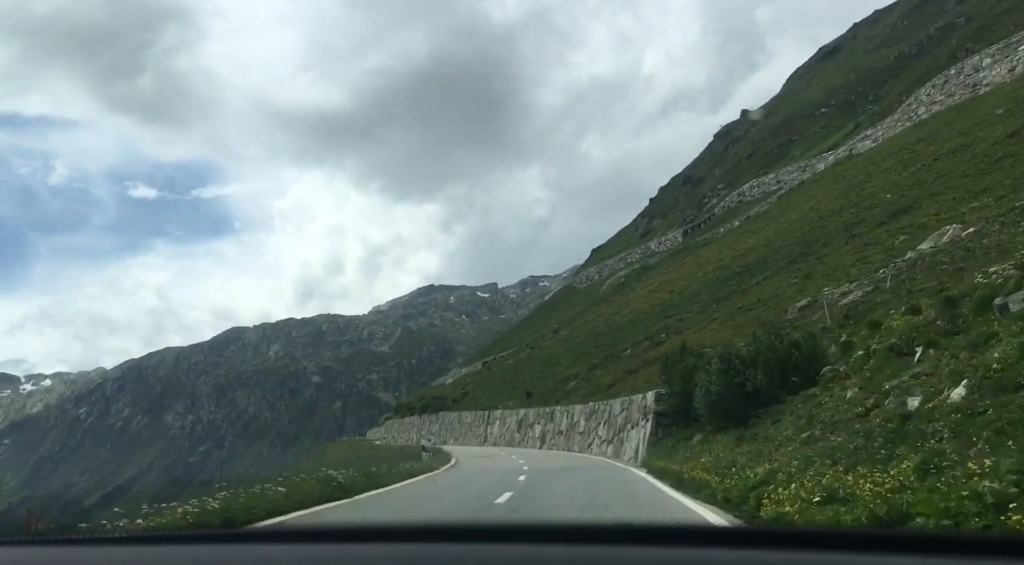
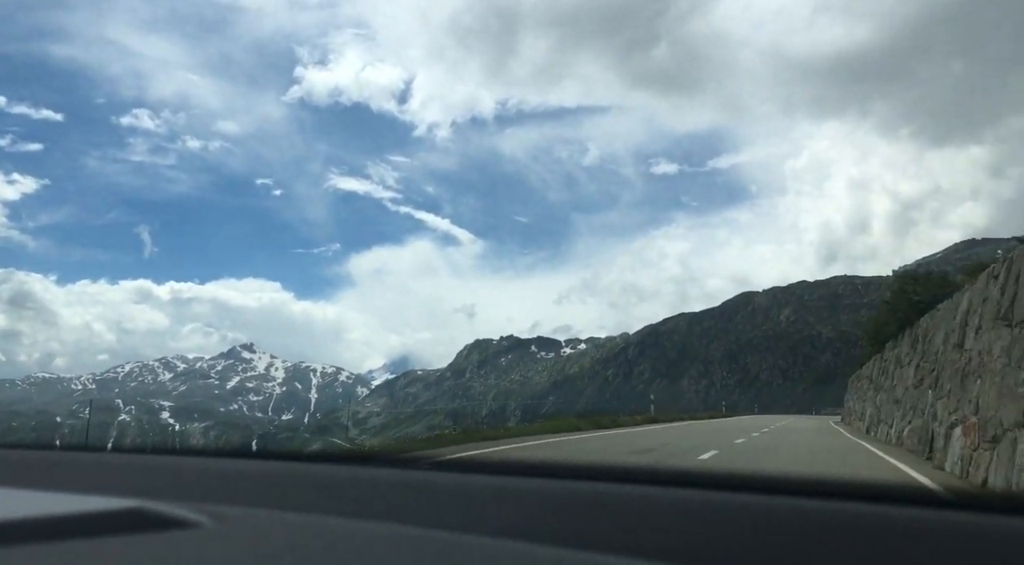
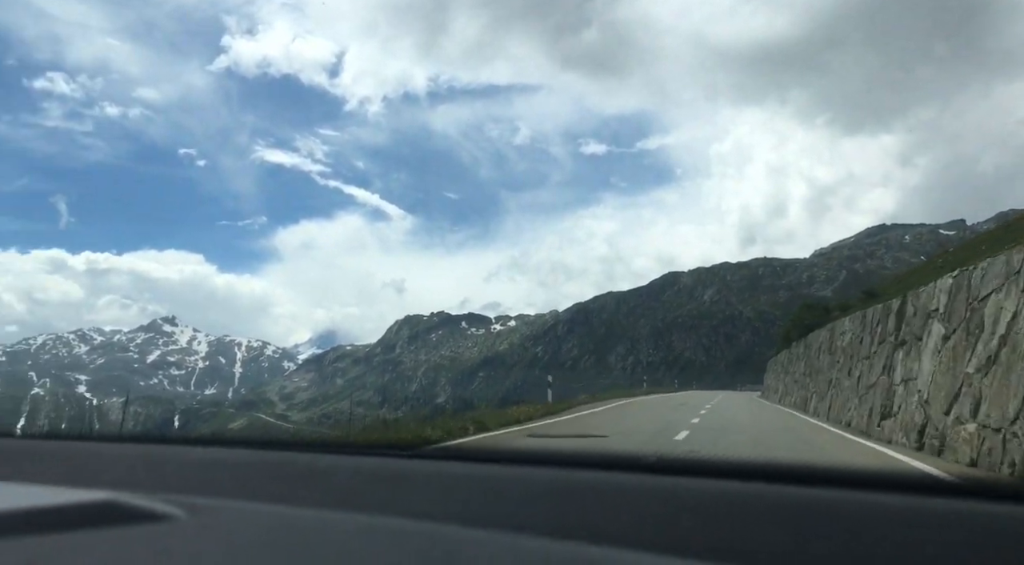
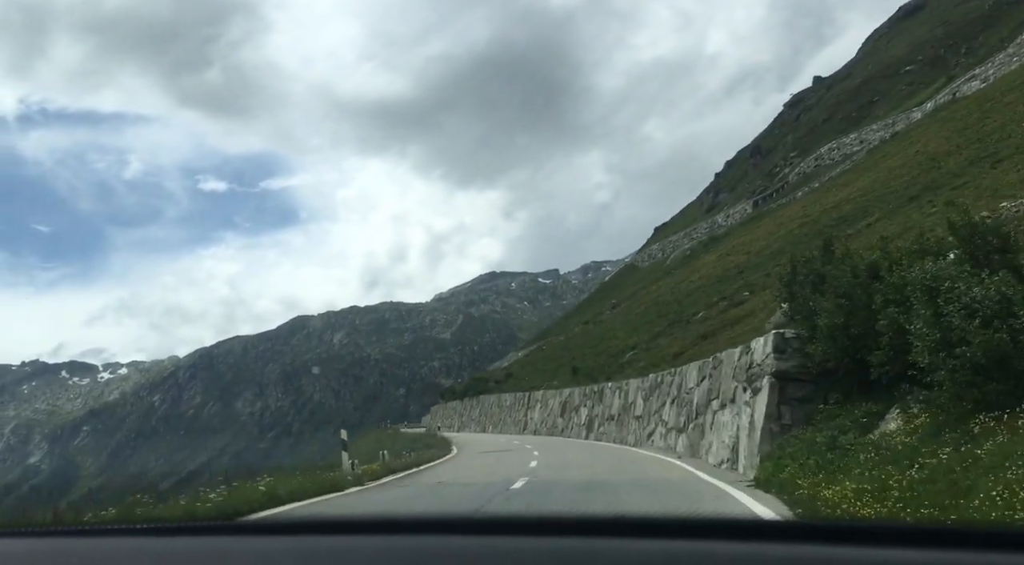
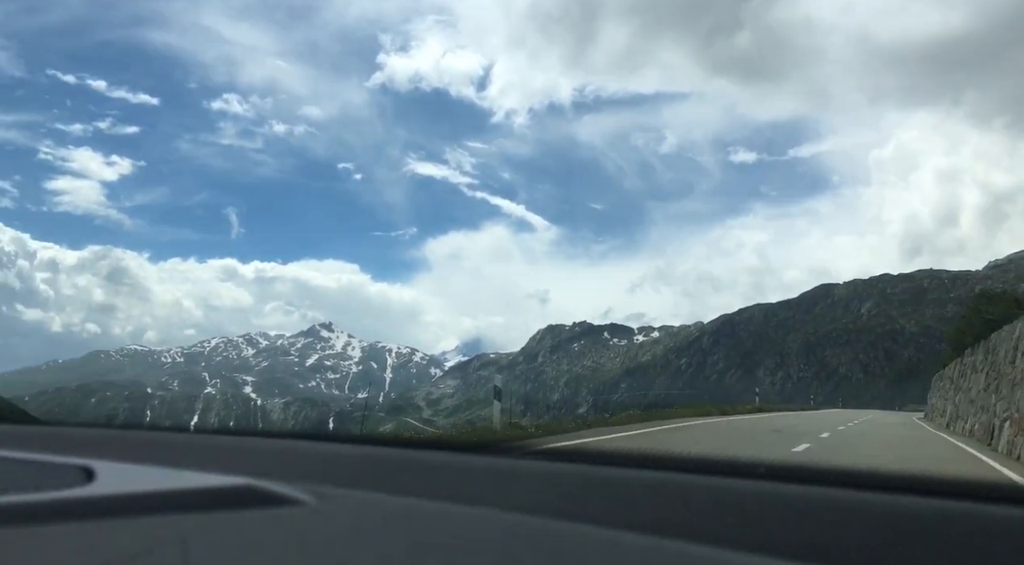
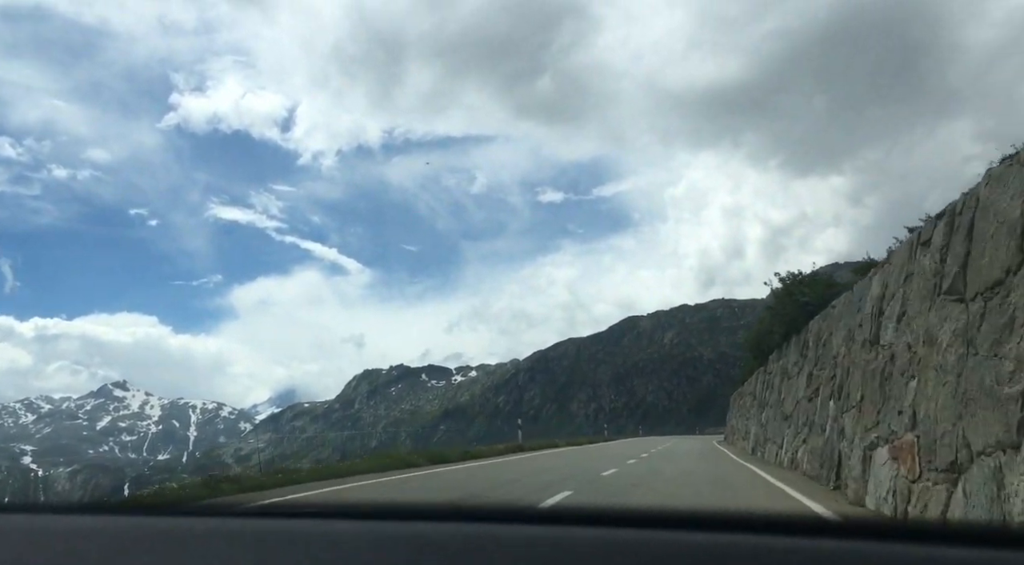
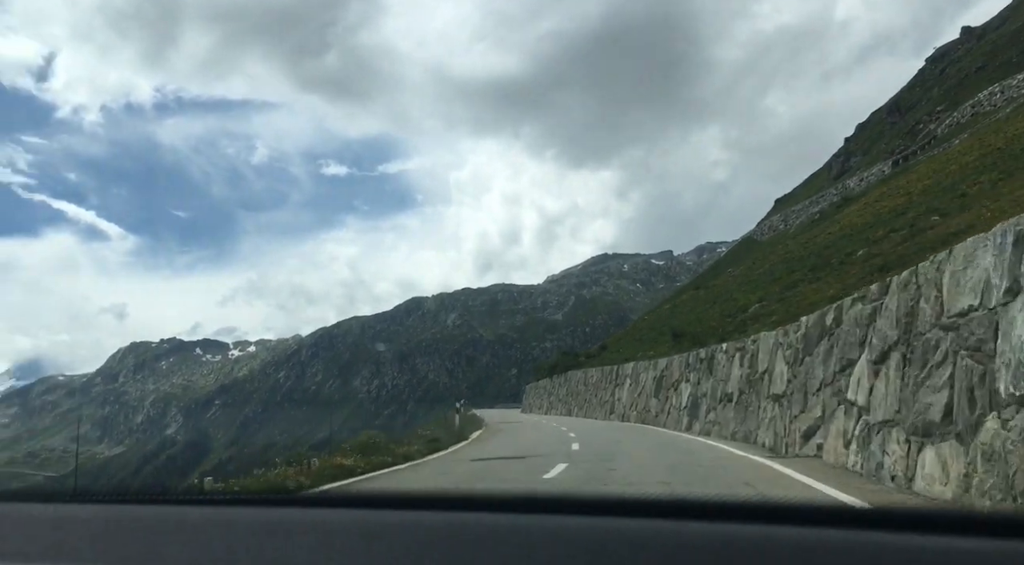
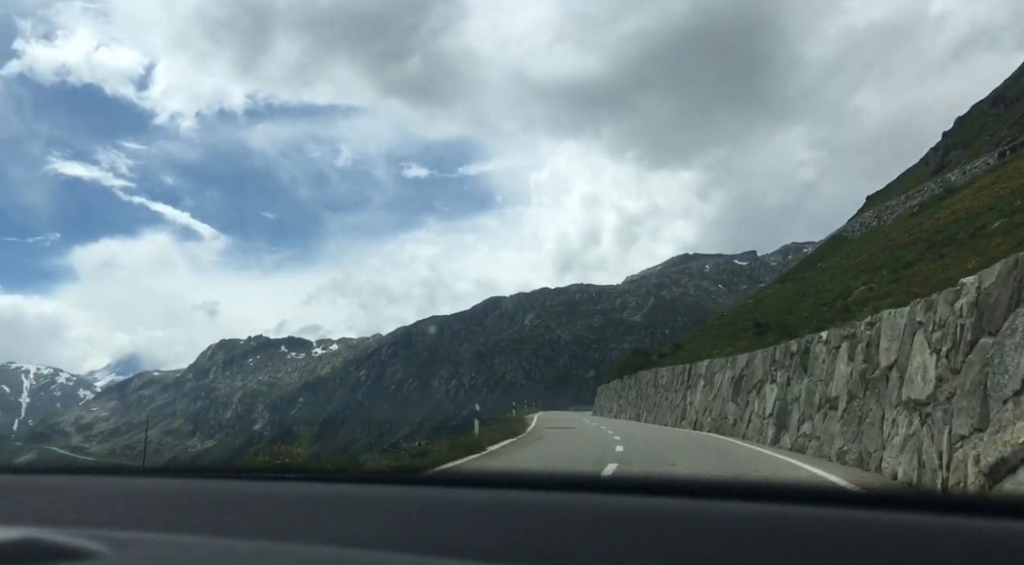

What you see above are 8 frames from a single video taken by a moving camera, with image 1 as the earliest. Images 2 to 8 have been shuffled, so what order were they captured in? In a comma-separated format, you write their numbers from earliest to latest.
4, 7, 8, 3, 5, 2, 6
